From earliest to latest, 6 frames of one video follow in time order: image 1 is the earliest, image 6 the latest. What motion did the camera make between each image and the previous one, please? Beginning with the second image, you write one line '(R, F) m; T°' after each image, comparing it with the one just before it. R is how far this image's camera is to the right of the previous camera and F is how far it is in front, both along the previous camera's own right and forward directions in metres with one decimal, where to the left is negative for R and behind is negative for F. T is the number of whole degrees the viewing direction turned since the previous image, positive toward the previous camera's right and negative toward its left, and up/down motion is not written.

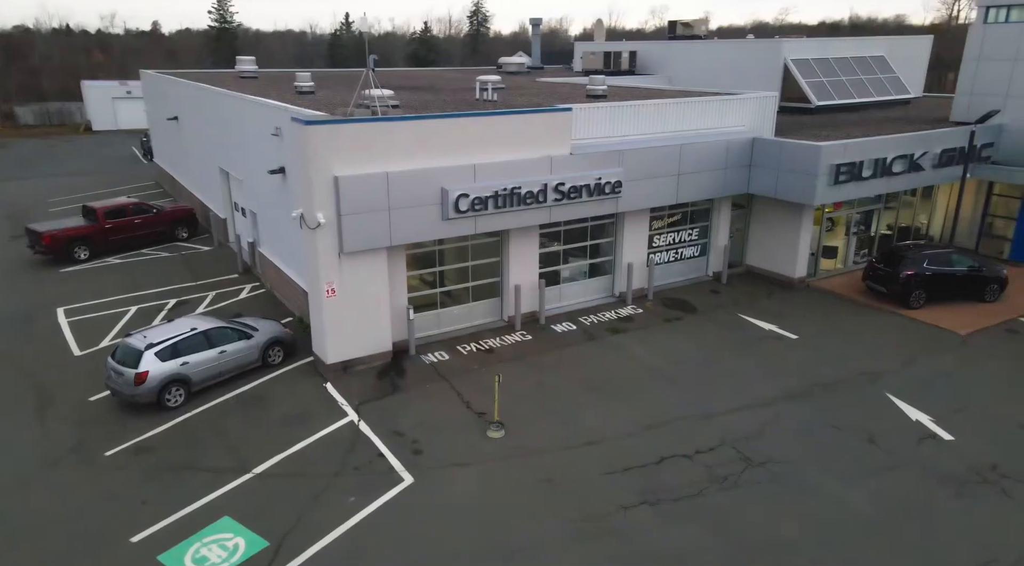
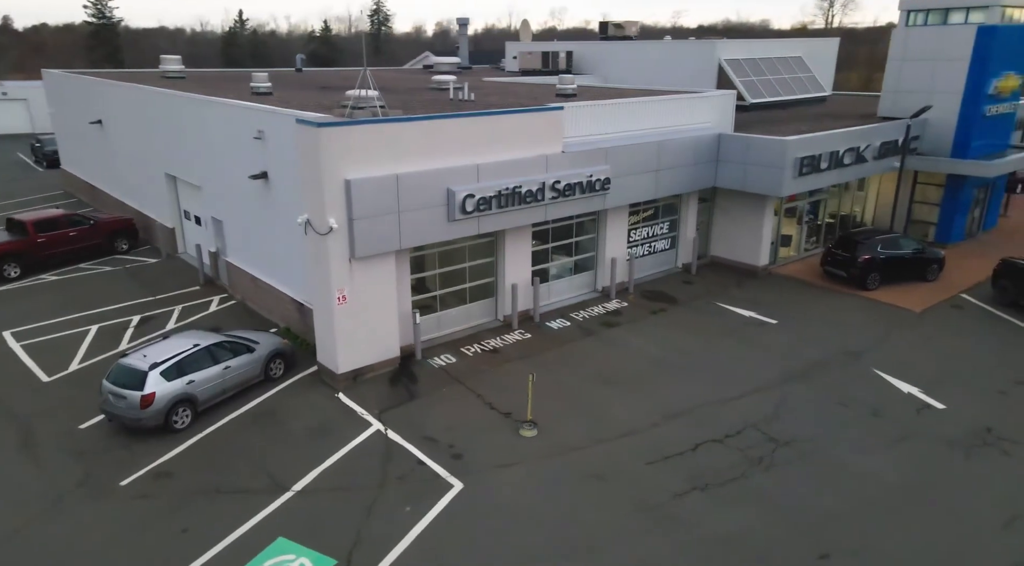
(-2.0, +0.1) m; +8°
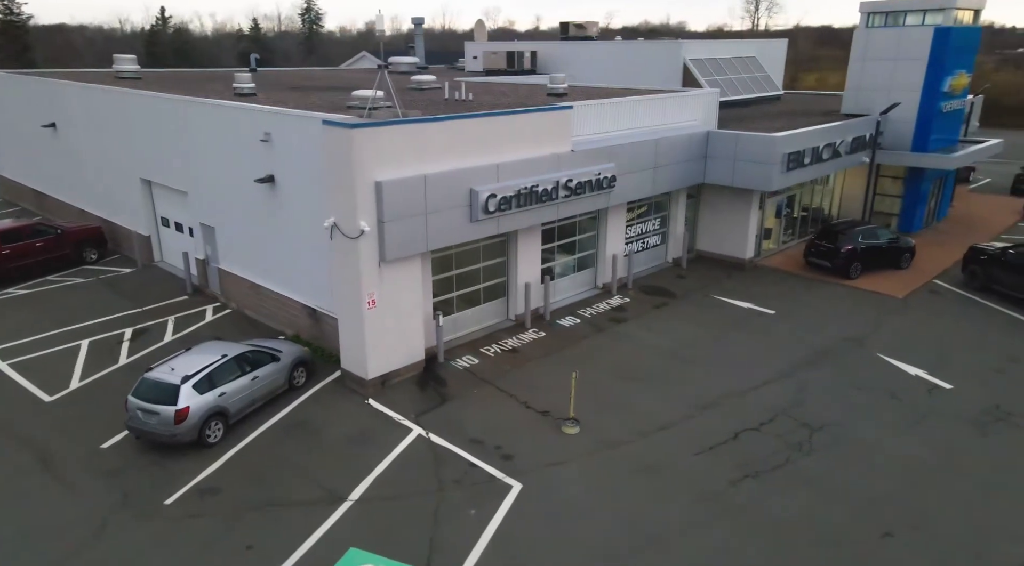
(-1.7, +0.1) m; +5°
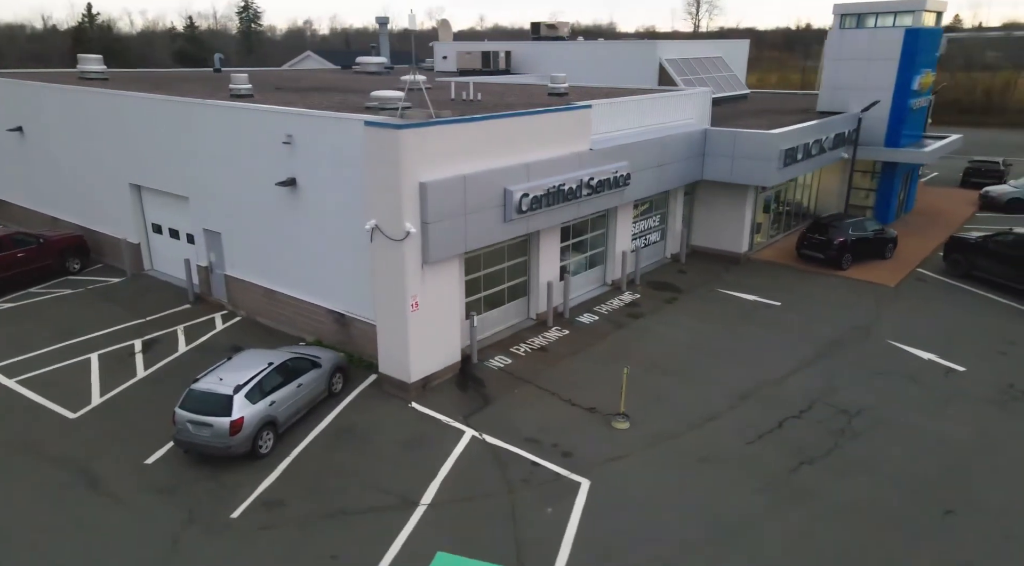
(-1.8, 0.0) m; +4°
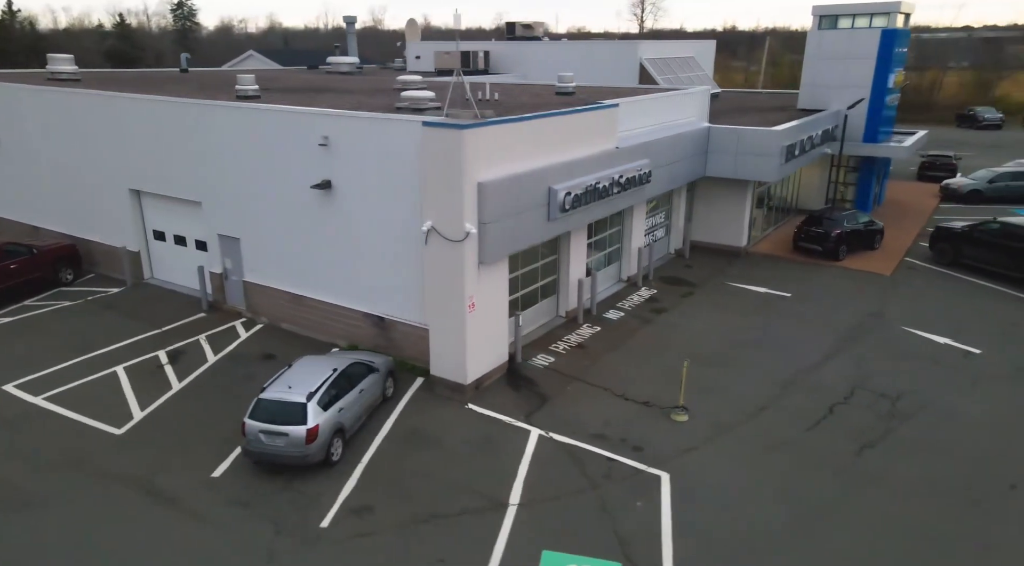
(-2.0, 0.0) m; +4°
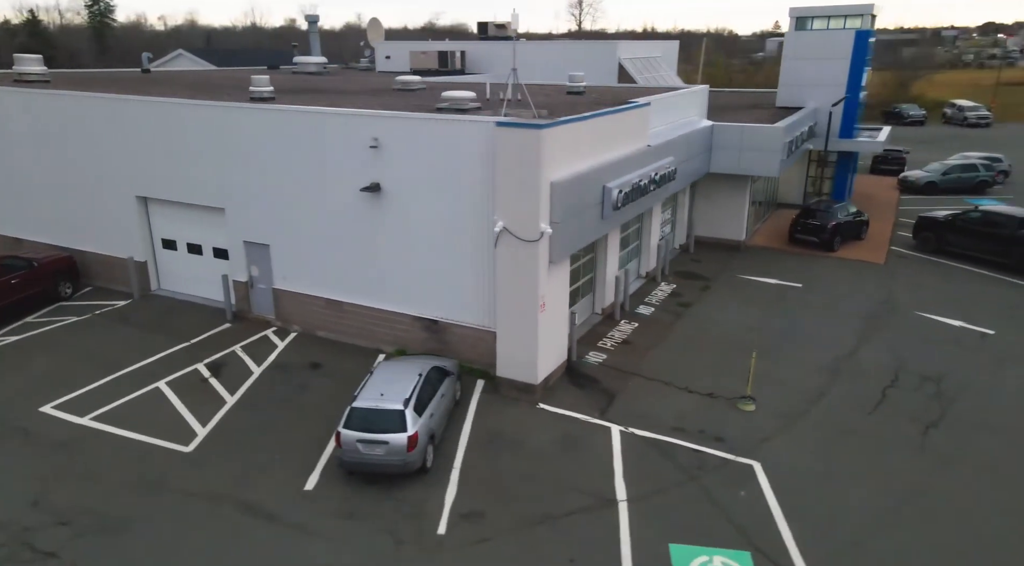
(-2.4, +0.1) m; +5°
